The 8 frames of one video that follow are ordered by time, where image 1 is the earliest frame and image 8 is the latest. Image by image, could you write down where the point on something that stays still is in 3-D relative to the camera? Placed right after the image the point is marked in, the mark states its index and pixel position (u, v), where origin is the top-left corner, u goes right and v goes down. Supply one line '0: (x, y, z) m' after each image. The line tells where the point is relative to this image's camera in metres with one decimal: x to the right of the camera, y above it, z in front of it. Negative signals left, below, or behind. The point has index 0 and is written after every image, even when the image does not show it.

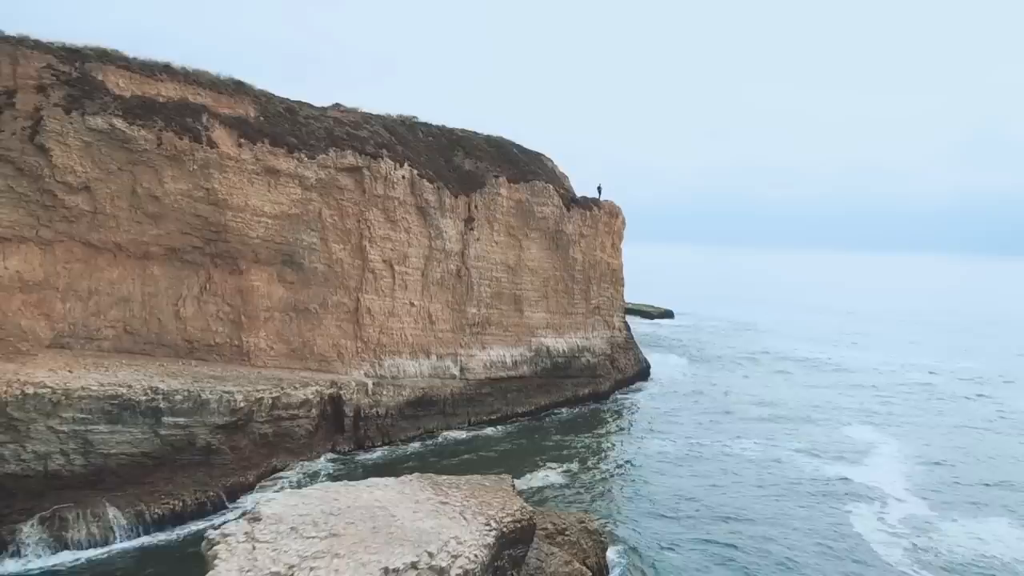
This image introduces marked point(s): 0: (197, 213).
0: (-4.6, +1.1, +14.3) m
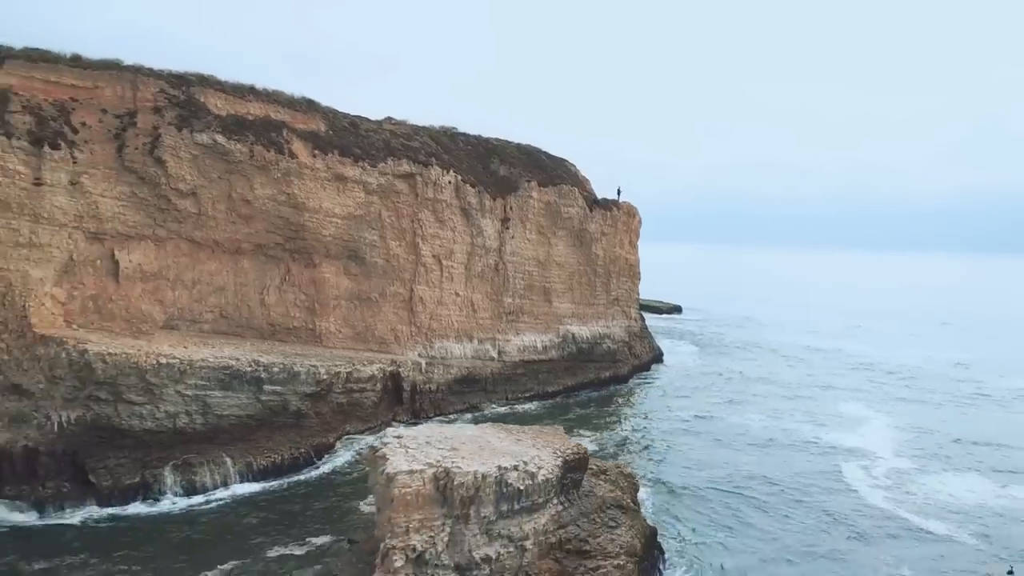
0: (-3.9, +1.3, +16.6) m
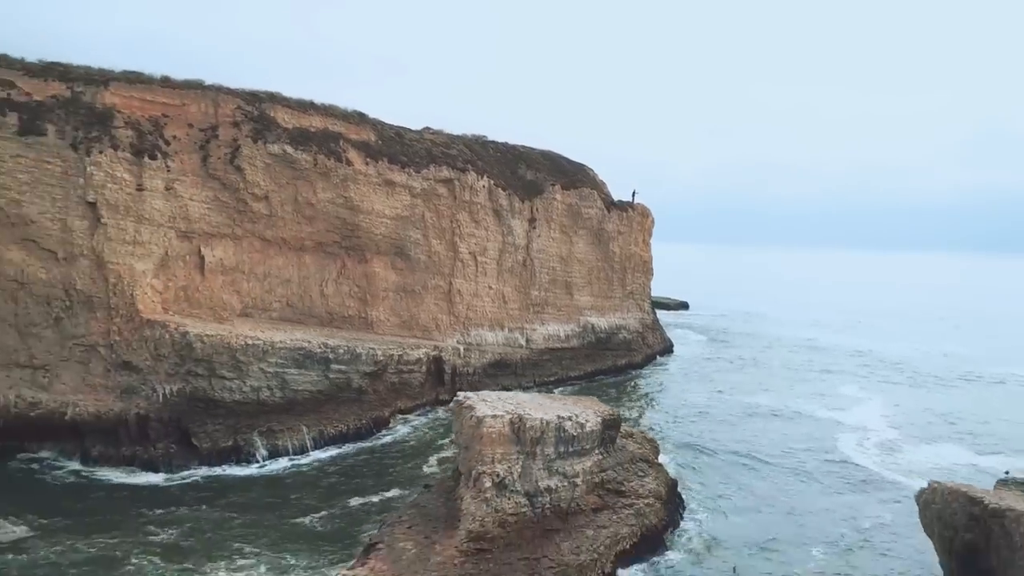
0: (-3.3, +1.4, +18.7) m
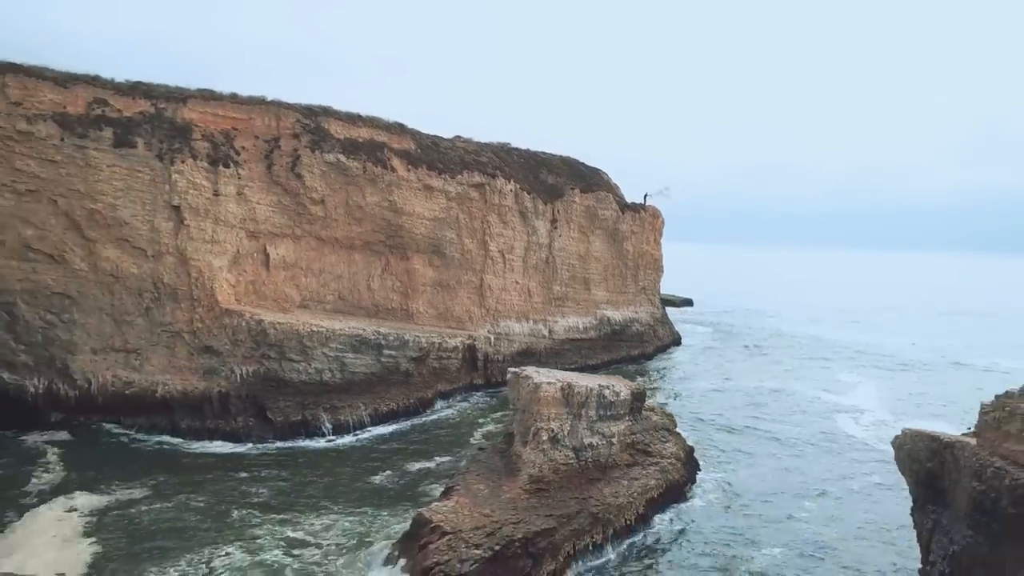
0: (-2.7, +1.5, +20.8) m
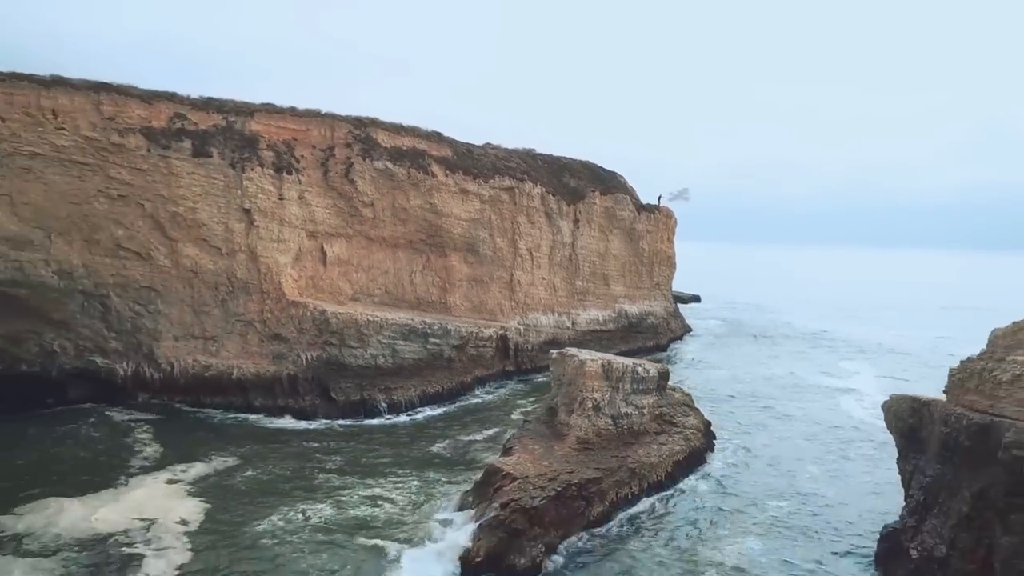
0: (-2.0, +1.6, +22.8) m
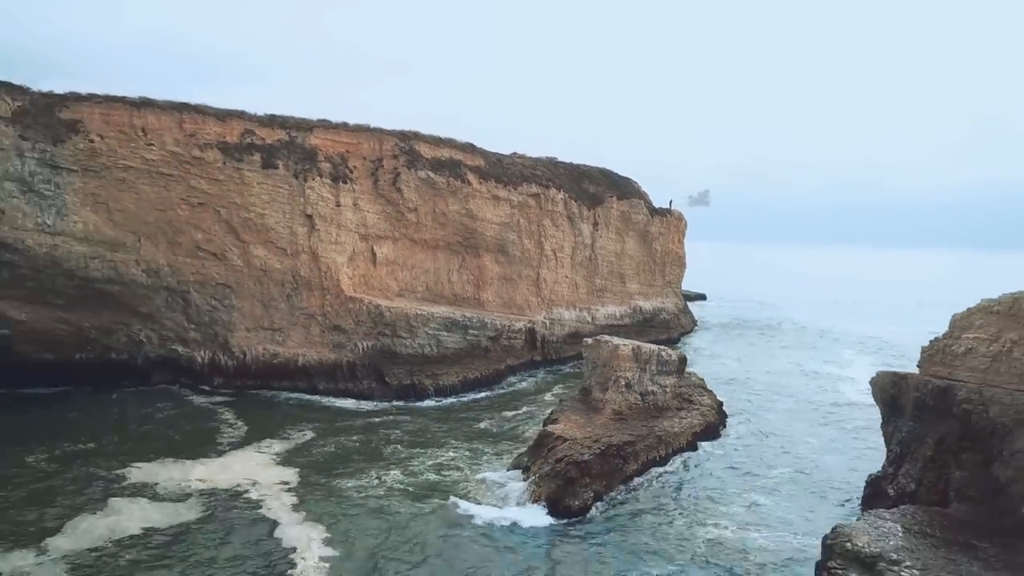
0: (-1.3, +1.7, +25.2) m
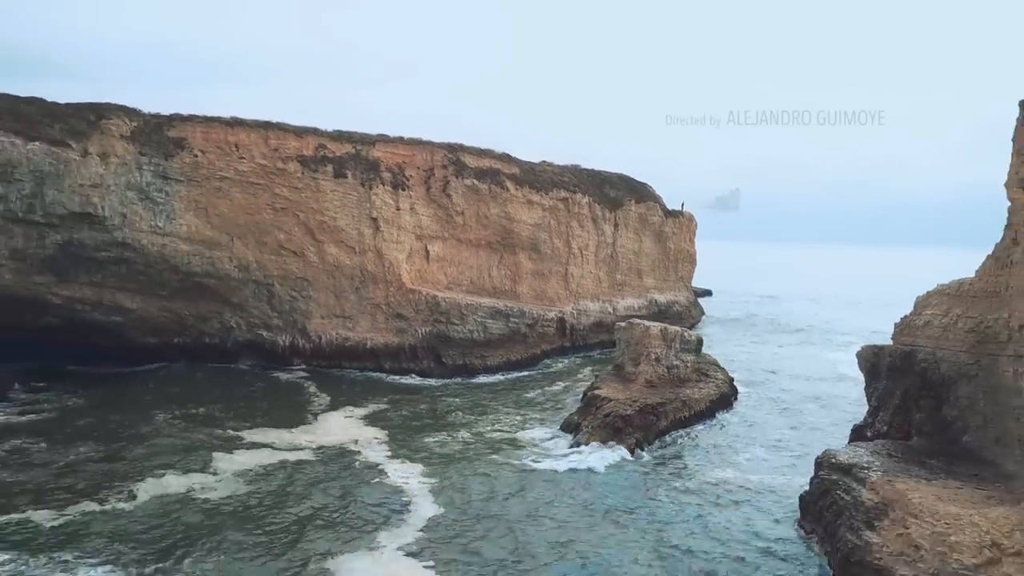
0: (-0.3, +1.9, +28.6) m
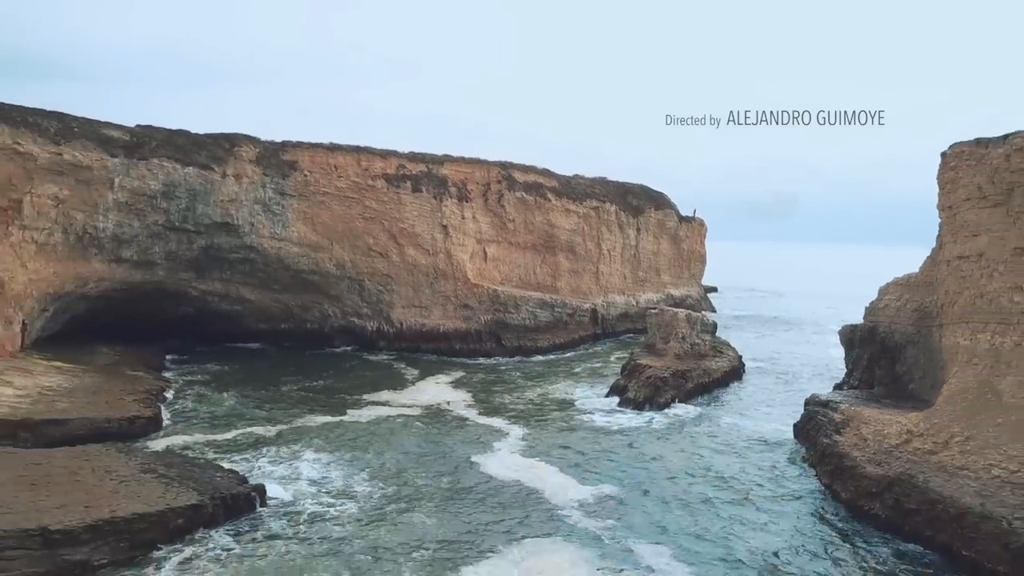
0: (+1.1, +2.0, +33.8) m
